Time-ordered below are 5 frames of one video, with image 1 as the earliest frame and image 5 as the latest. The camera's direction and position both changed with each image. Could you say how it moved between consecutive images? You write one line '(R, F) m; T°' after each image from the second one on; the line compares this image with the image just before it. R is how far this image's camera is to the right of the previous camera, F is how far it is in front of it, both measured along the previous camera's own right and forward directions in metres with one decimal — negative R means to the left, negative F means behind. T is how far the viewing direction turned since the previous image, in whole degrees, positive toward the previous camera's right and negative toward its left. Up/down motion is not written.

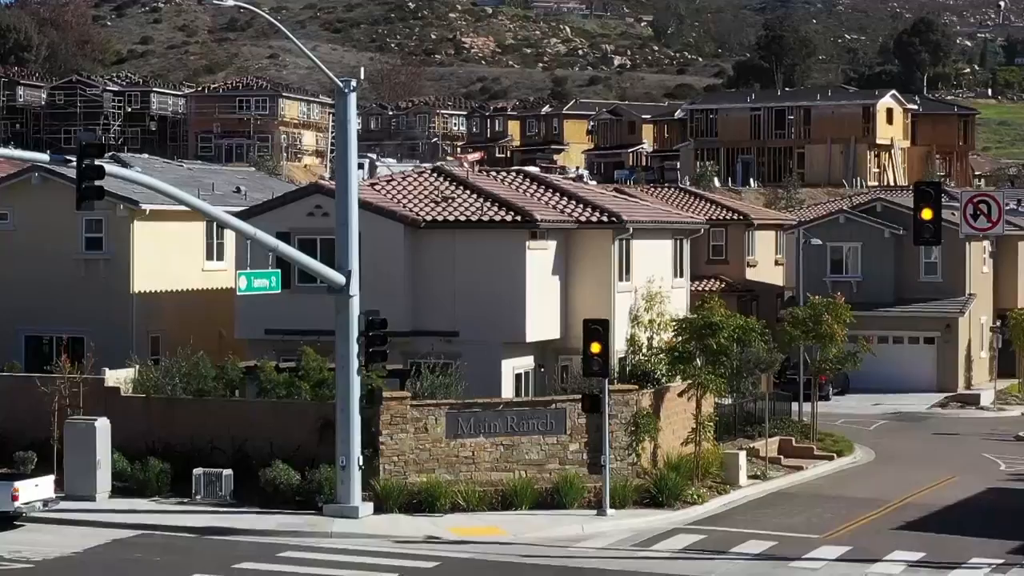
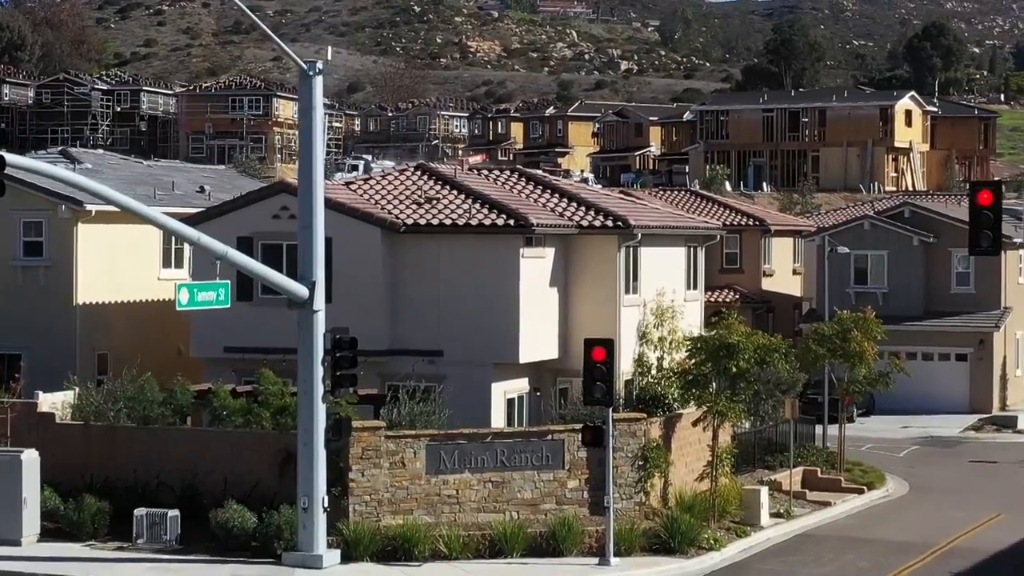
(+0.2, +4.1) m; 0°
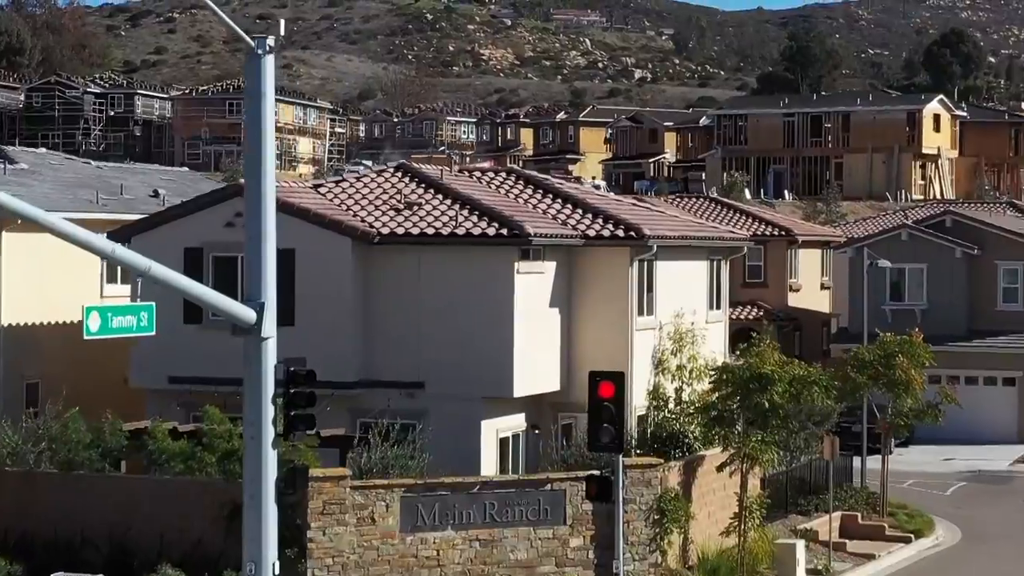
(+0.2, +4.4) m; 0°
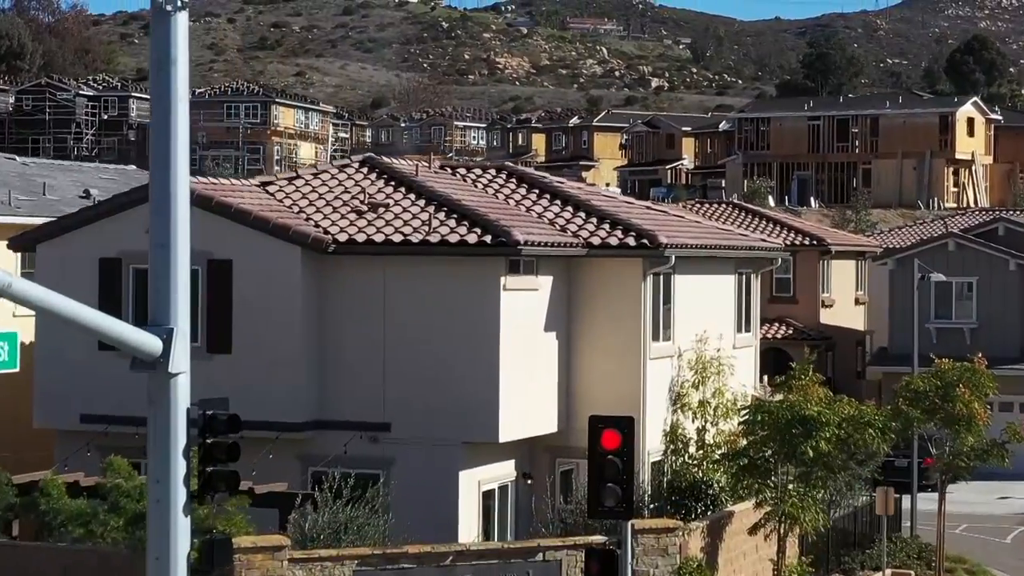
(+0.3, +4.7) m; 0°
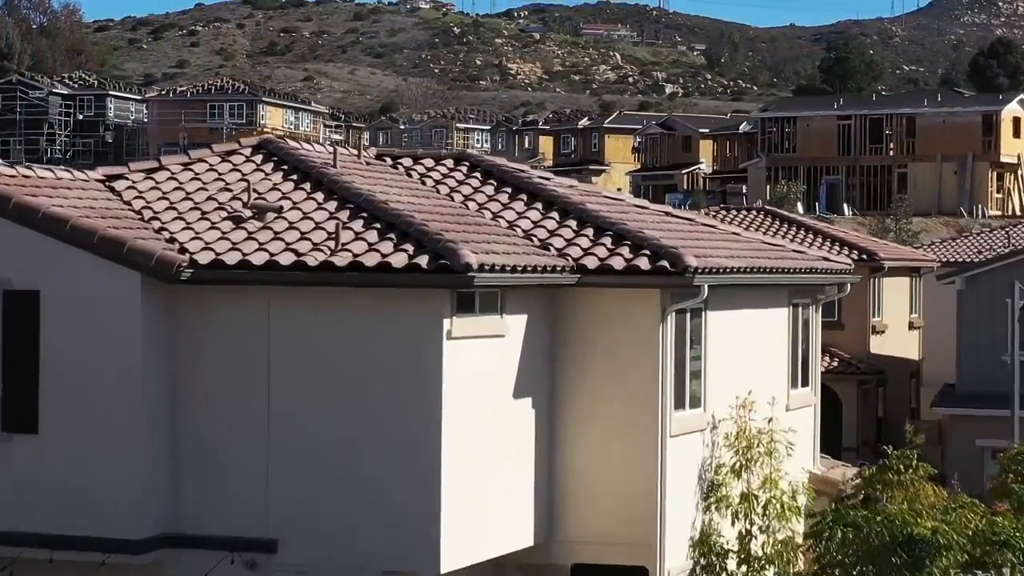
(+0.4, +7.1) m; 0°
